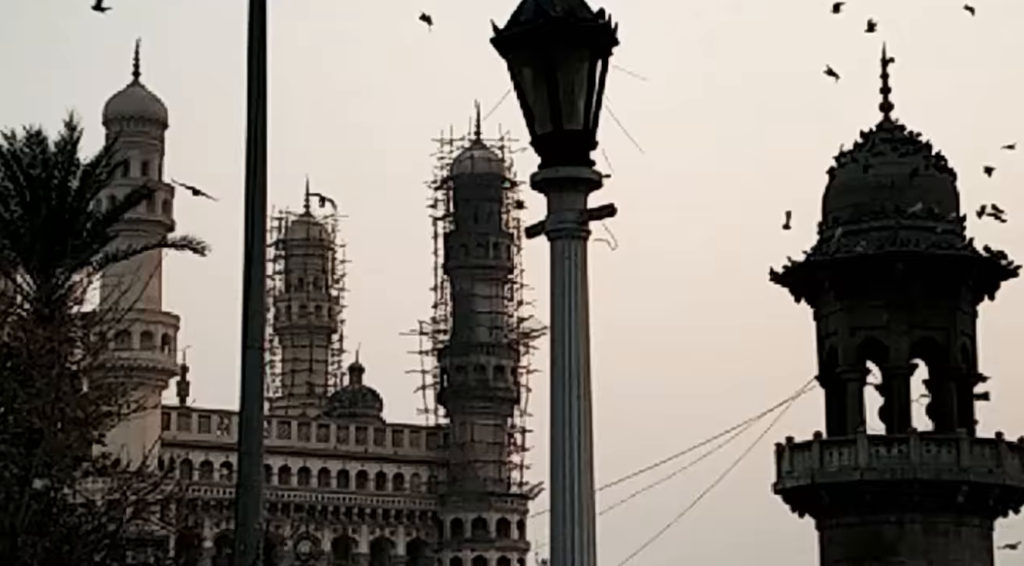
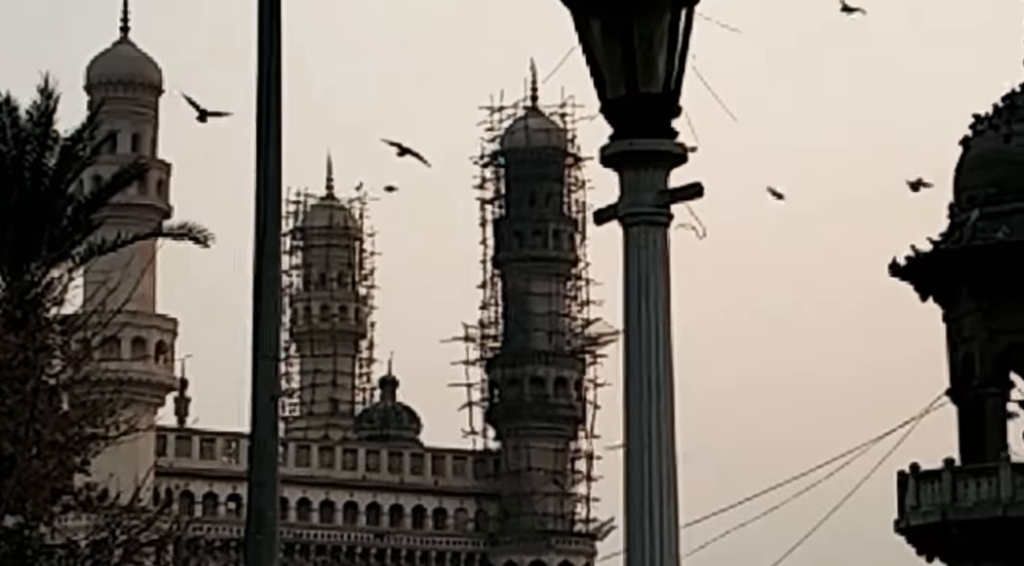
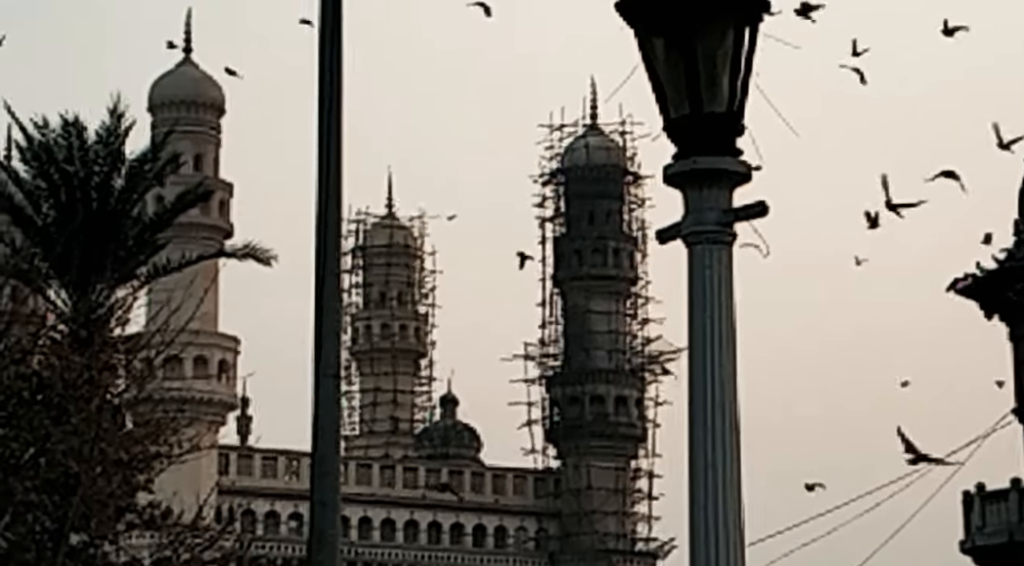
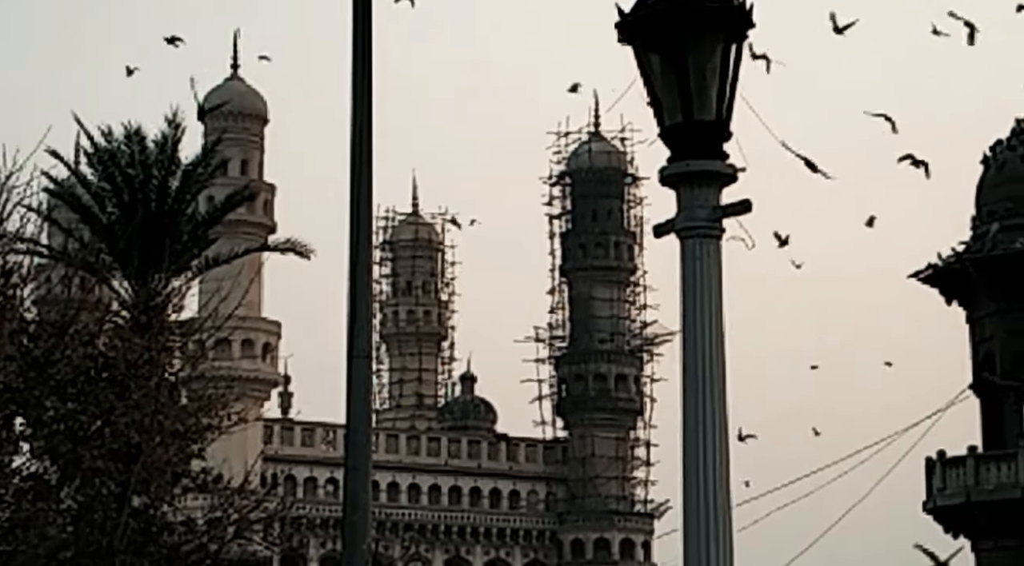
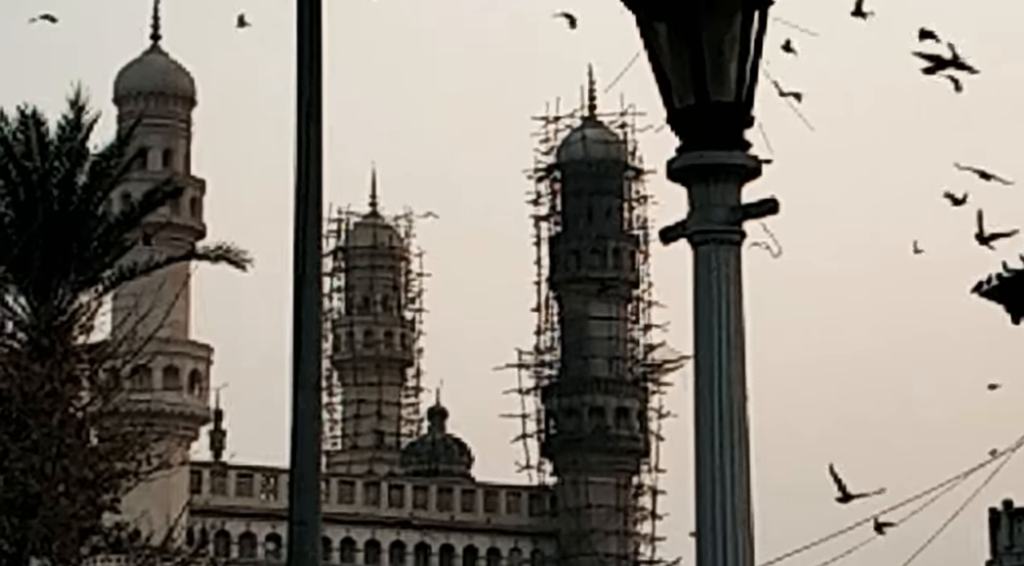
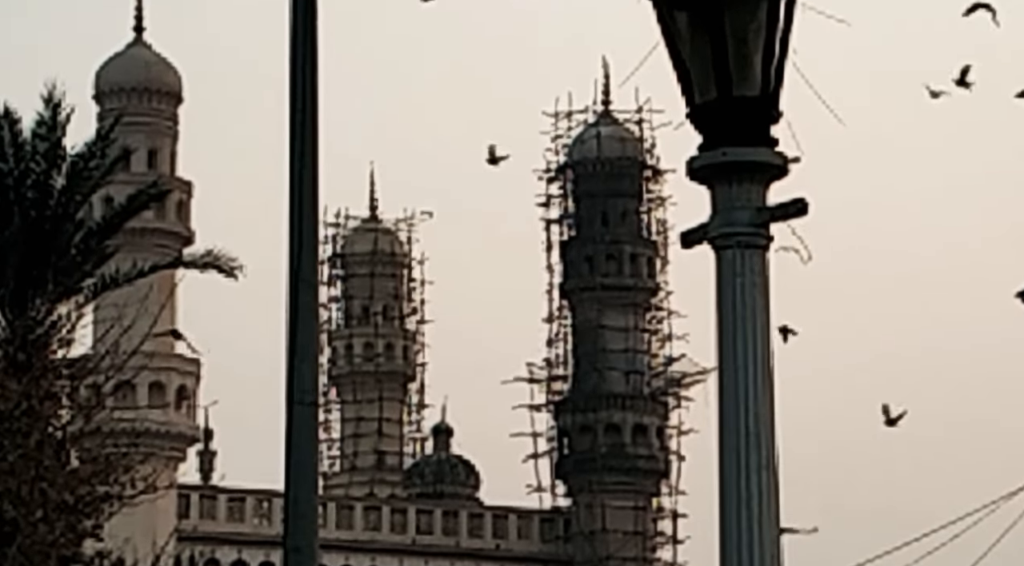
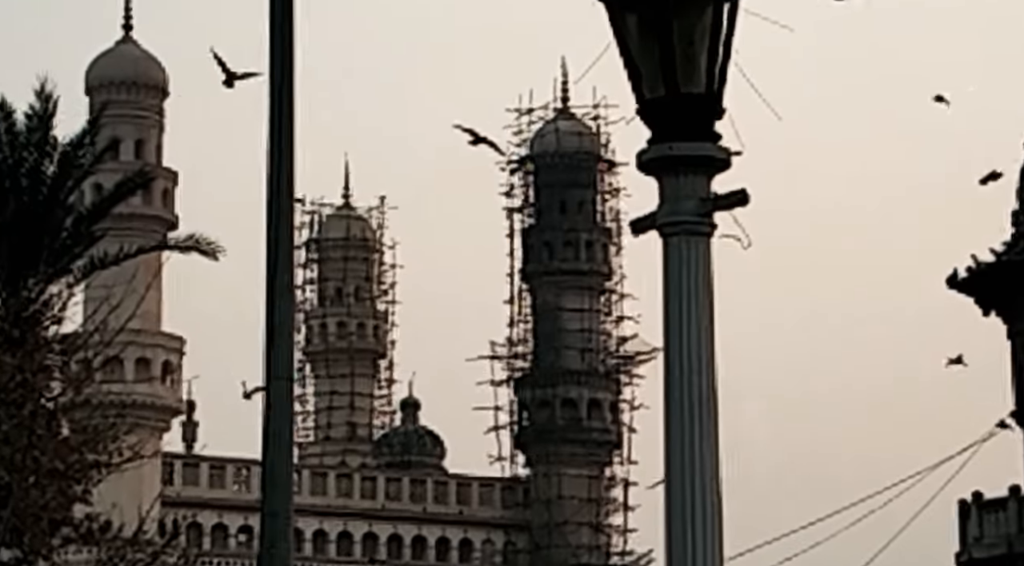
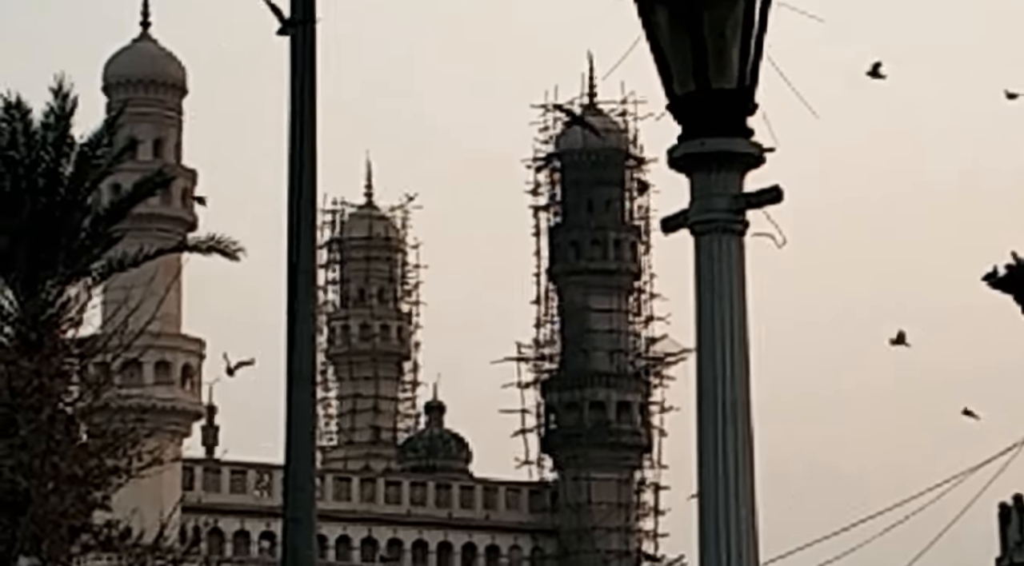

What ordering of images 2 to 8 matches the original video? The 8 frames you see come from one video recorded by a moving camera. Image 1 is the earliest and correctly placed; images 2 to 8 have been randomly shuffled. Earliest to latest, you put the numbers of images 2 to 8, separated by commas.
2, 7, 8, 6, 5, 3, 4
